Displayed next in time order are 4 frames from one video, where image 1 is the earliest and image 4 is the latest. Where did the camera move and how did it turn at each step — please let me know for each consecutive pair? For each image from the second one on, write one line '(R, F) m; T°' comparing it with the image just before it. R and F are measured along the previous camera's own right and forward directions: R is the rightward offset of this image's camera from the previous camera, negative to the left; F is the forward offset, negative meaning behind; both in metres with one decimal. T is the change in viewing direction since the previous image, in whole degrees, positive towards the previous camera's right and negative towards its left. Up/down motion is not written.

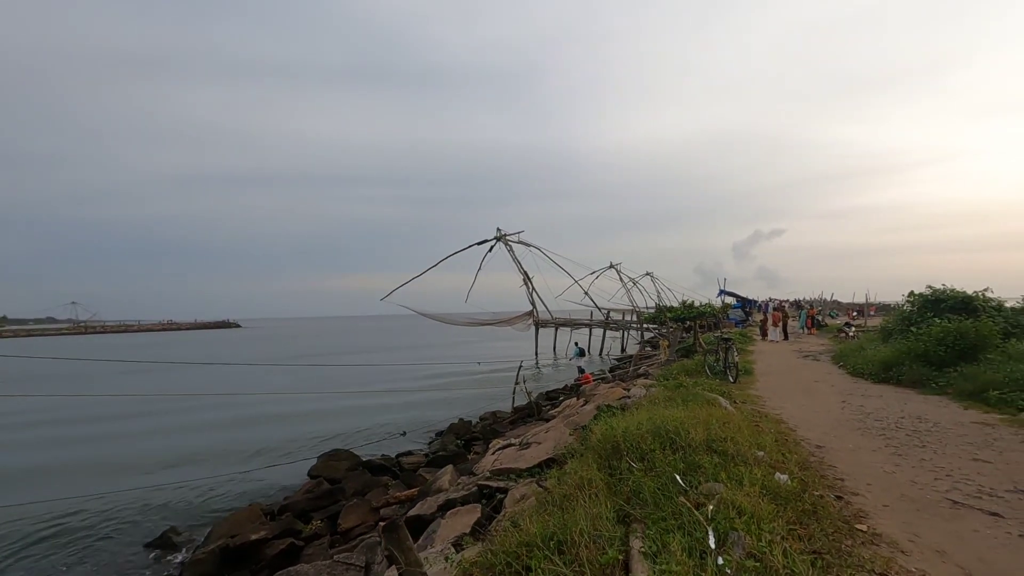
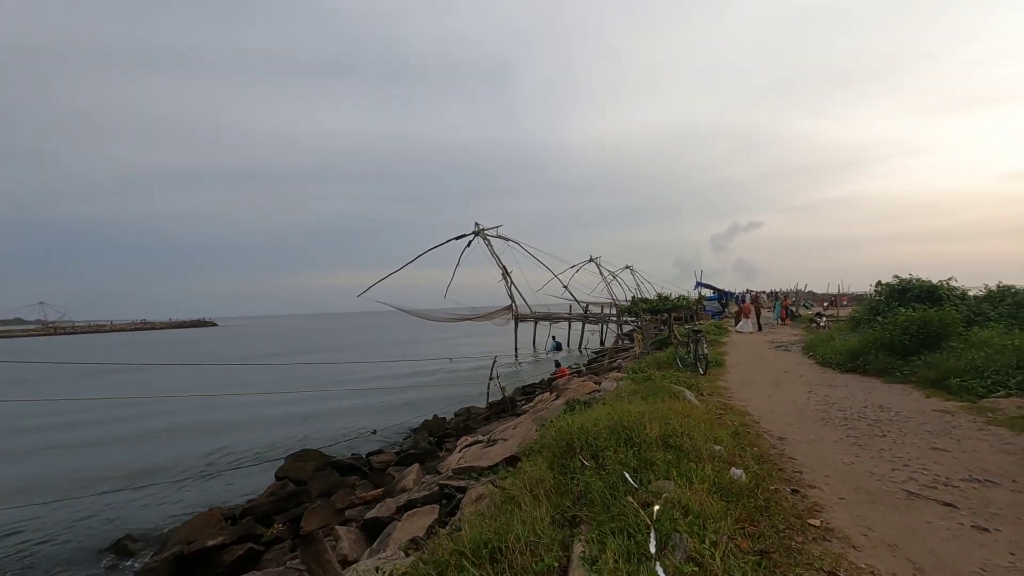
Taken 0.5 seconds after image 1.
(+0.3, +0.2) m; +2°
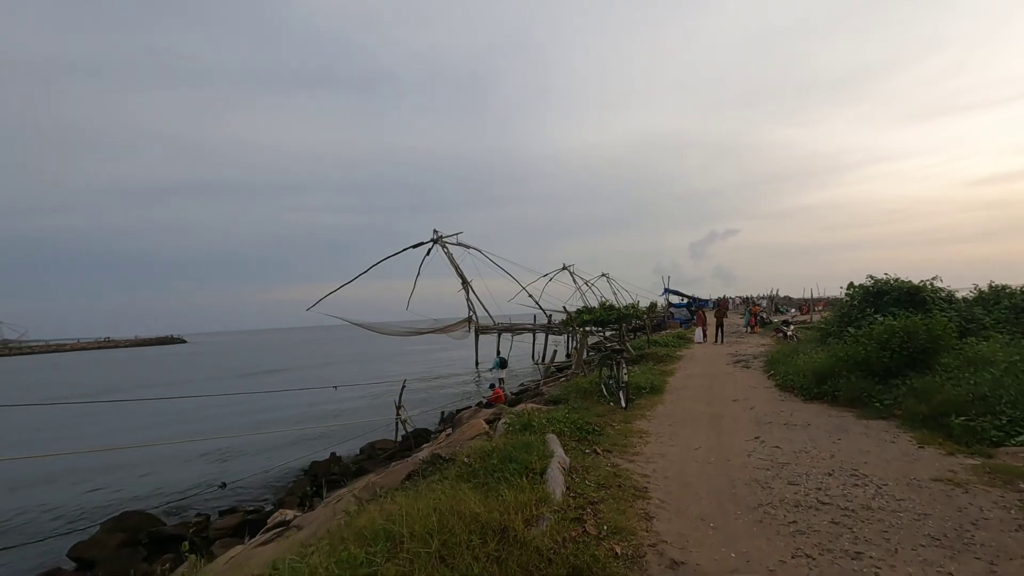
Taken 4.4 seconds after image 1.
(+2.2, +3.1) m; +2°
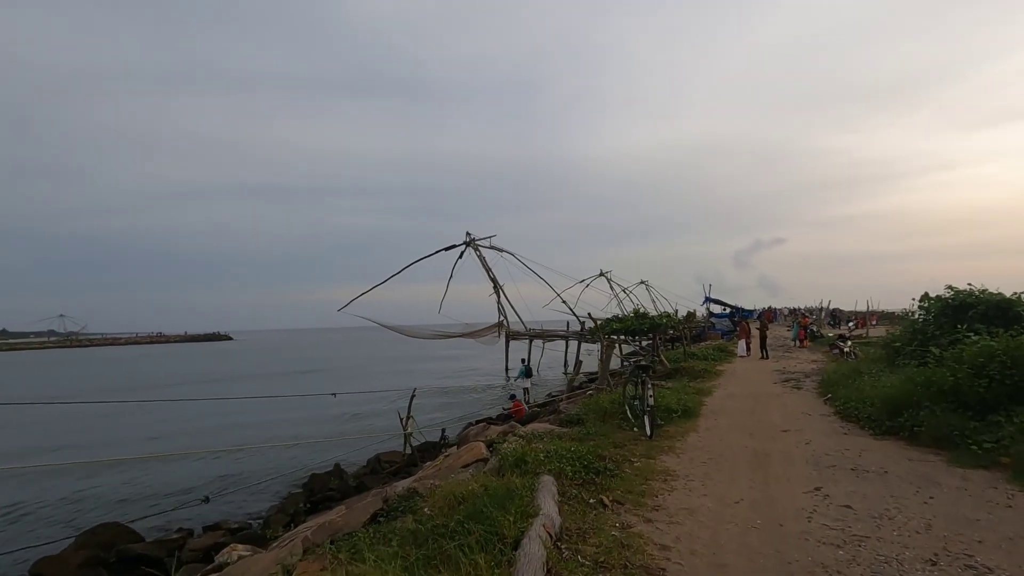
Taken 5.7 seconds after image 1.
(+0.5, +1.4) m; -4°
